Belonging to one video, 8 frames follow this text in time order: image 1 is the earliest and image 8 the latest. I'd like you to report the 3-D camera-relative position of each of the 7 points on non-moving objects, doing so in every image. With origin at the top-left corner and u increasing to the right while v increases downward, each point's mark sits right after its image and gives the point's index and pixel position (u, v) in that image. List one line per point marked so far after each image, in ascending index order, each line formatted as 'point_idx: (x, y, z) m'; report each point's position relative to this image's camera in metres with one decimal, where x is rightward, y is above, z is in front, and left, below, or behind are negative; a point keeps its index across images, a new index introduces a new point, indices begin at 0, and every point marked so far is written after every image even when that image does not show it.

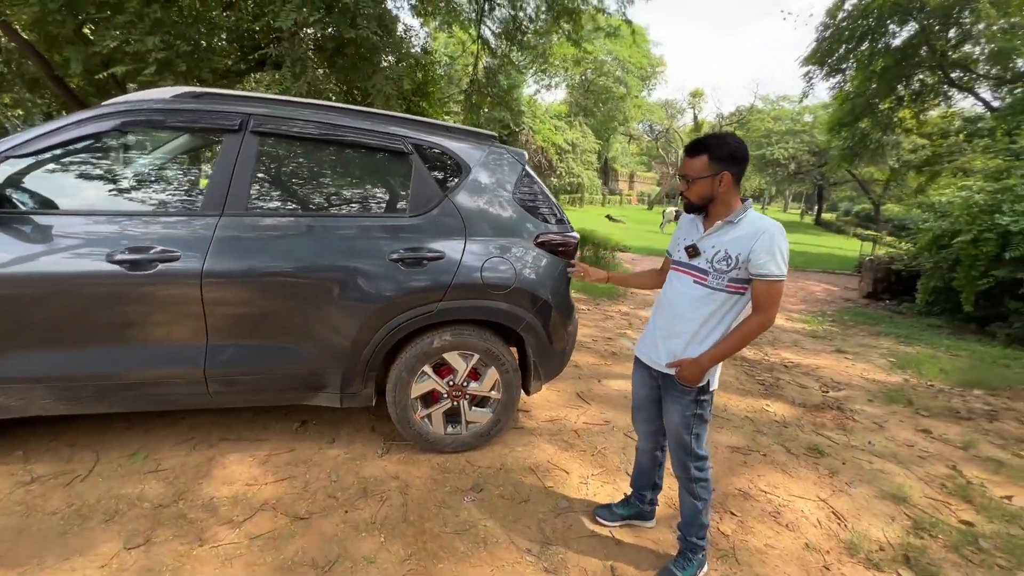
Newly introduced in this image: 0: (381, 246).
0: (-0.6, +0.2, +2.3) m
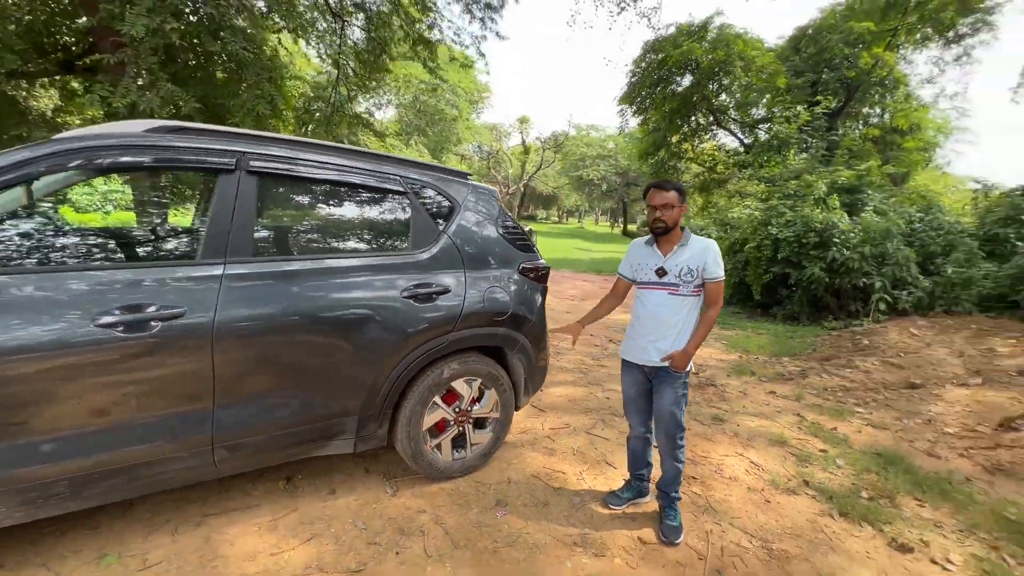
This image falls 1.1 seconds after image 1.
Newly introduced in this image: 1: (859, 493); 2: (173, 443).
0: (-0.5, 0.0, +2.4) m
1: (+2.2, -1.3, +3.0) m
2: (-1.4, -0.6, +1.9) m
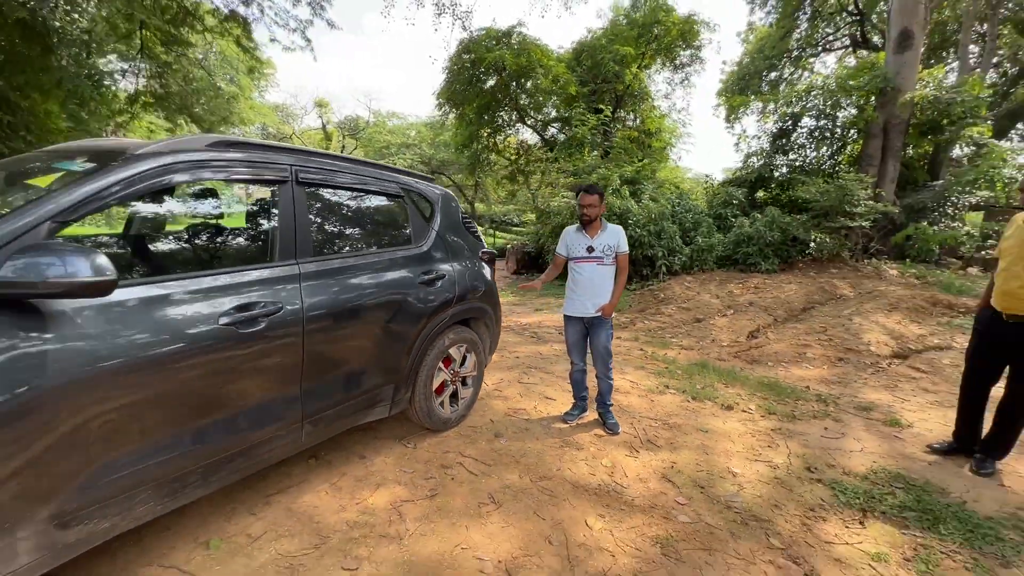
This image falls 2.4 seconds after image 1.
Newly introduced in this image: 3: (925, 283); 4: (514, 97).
0: (-0.6, +0.1, +2.9) m
1: (+1.8, -1.0, +4.6) m
2: (-1.1, -0.6, +2.2) m
3: (+7.8, +0.1, +8.9) m
4: (0.0, +7.2, +17.7) m
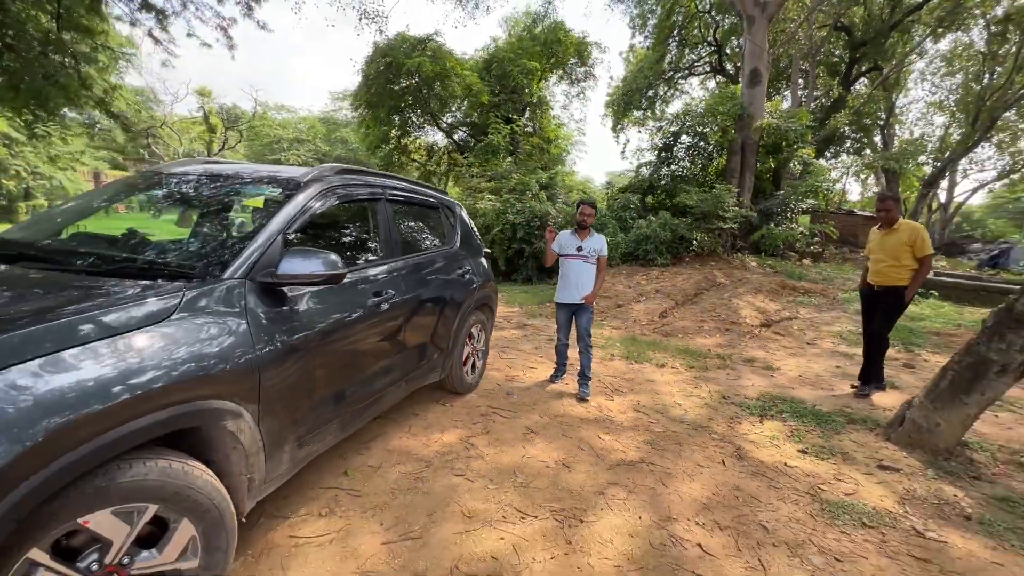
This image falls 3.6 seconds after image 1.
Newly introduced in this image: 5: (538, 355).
0: (-0.5, +0.2, +3.8) m
1: (+1.5, -0.8, +5.9) m
2: (-0.8, -0.6, +2.9) m
3: (+6.4, +0.4, +11.5) m
4: (-3.3, +7.3, +18.2) m
5: (+0.3, -0.8, +5.6) m
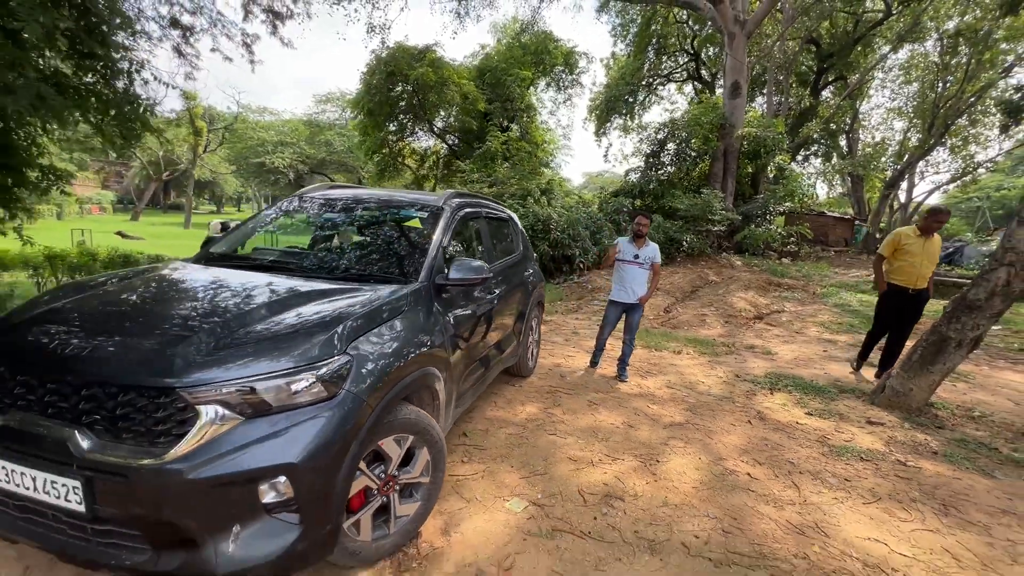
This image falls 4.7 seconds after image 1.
0: (+0.1, +0.2, +4.5) m
1: (+2.0, -0.8, +6.8) m
2: (-0.2, -0.6, +3.7) m
3: (+6.6, +0.5, +12.5) m
4: (-3.6, +7.2, +18.8) m
5: (+0.8, -0.8, +6.4) m
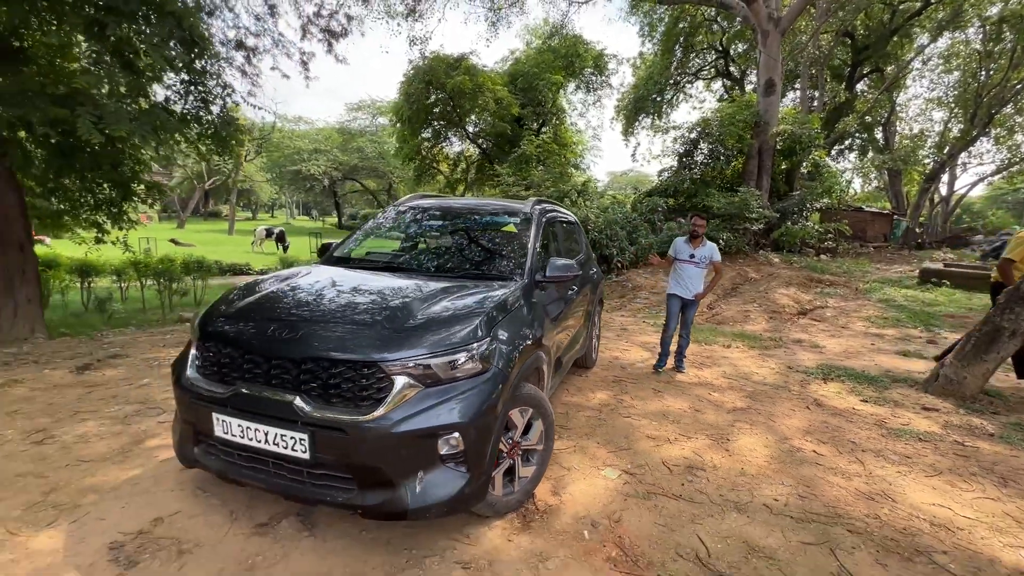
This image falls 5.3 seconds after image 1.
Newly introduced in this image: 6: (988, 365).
0: (+0.8, +0.2, +4.9) m
1: (+2.8, -0.8, +7.1) m
2: (+0.5, -0.5, +4.1) m
3: (+7.7, +0.6, +12.6) m
4: (-2.2, +7.2, +19.4) m
5: (+1.6, -0.8, +6.8) m
6: (+4.4, -0.7, +4.4) m
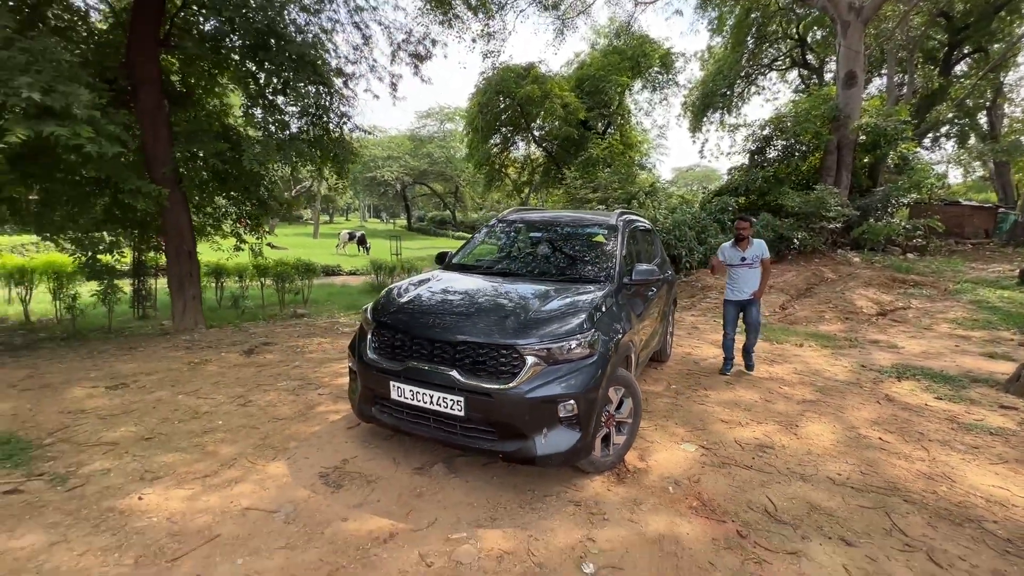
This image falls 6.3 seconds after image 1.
0: (+1.8, +0.2, +5.4) m
1: (+4.0, -0.8, +7.3) m
2: (+1.3, -0.6, +4.6) m
3: (+9.6, +0.6, +12.2) m
4: (+0.6, +7.2, +20.2) m
5: (+2.8, -0.8, +7.2) m
6: (+5.3, -0.7, +4.4) m
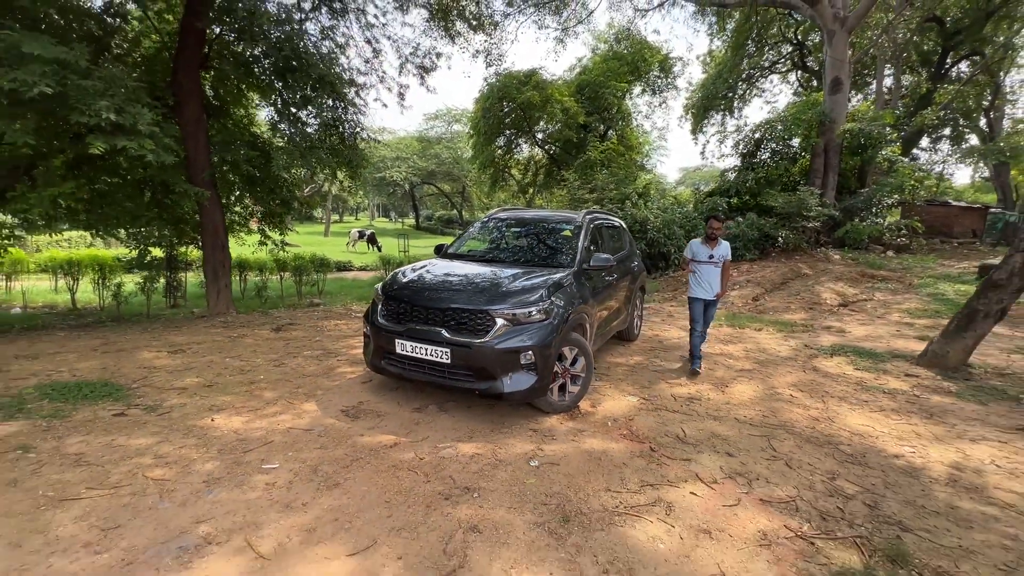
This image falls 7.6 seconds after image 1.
0: (+1.6, +0.3, +6.3) m
1: (+3.9, -0.6, +8.2) m
2: (+1.2, -0.4, +5.5) m
3: (+9.5, +0.7, +12.9) m
4: (+0.7, +7.4, +21.1) m
5: (+2.6, -0.6, +8.0) m
6: (+5.1, -0.6, +5.3) m
